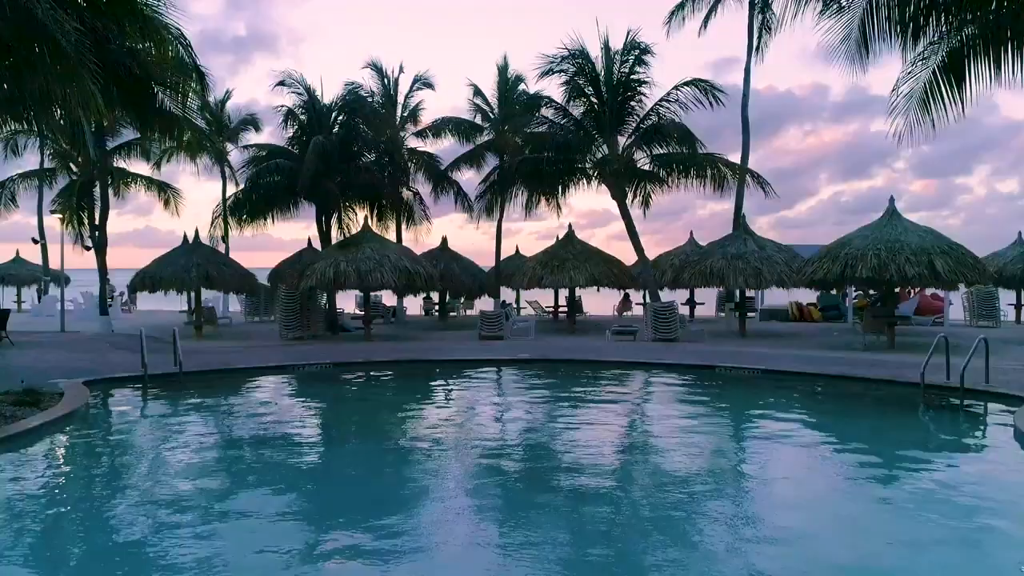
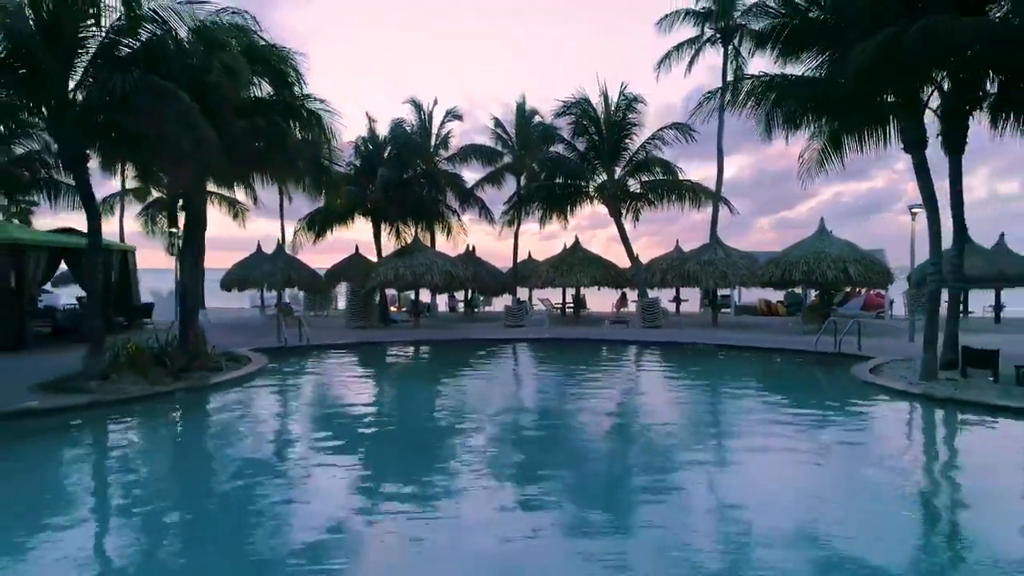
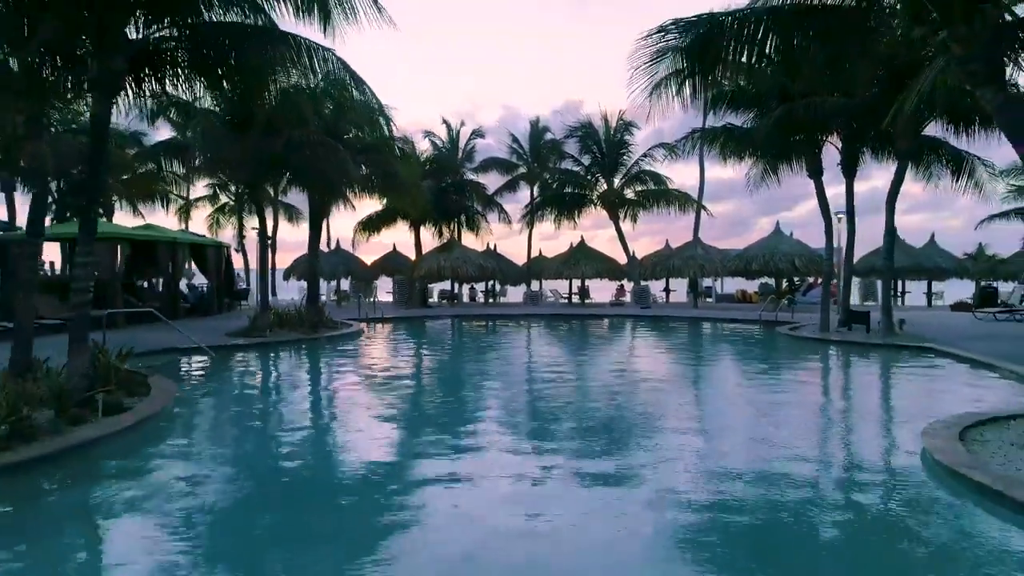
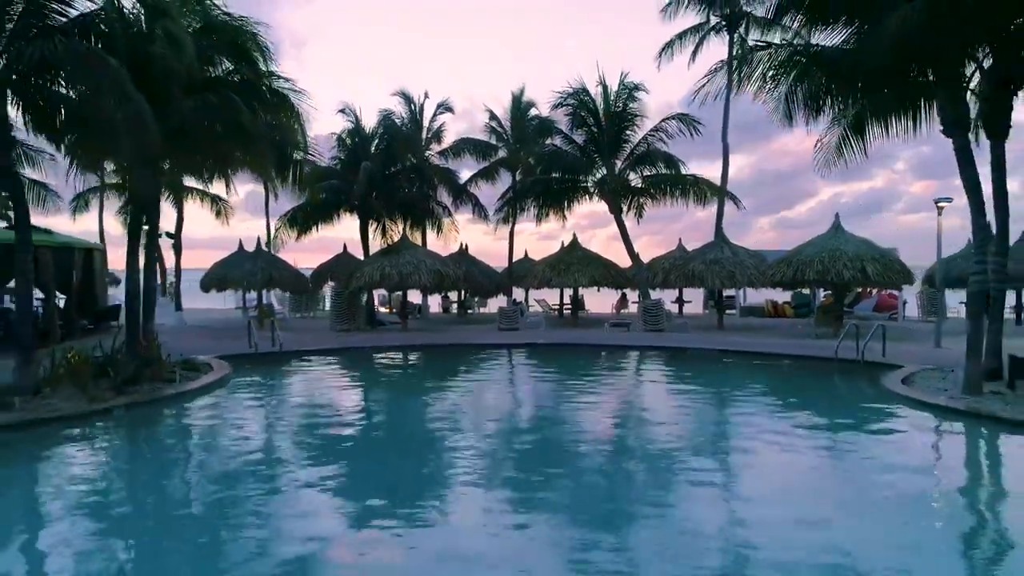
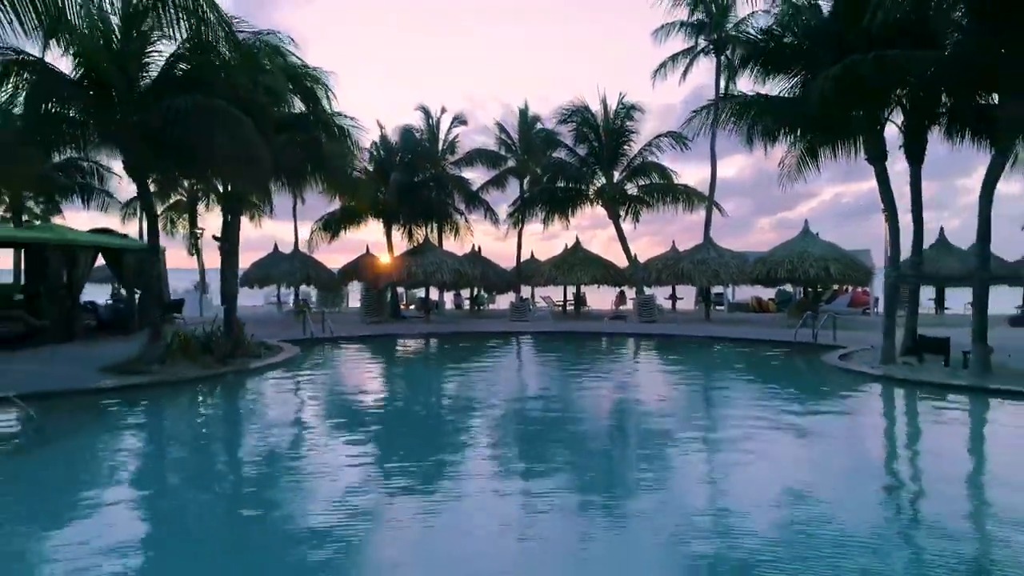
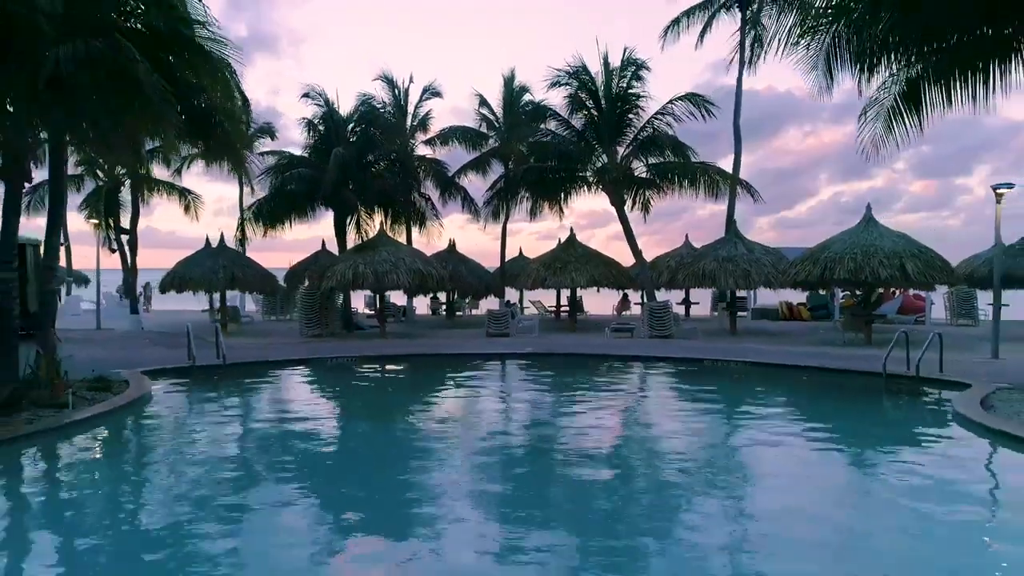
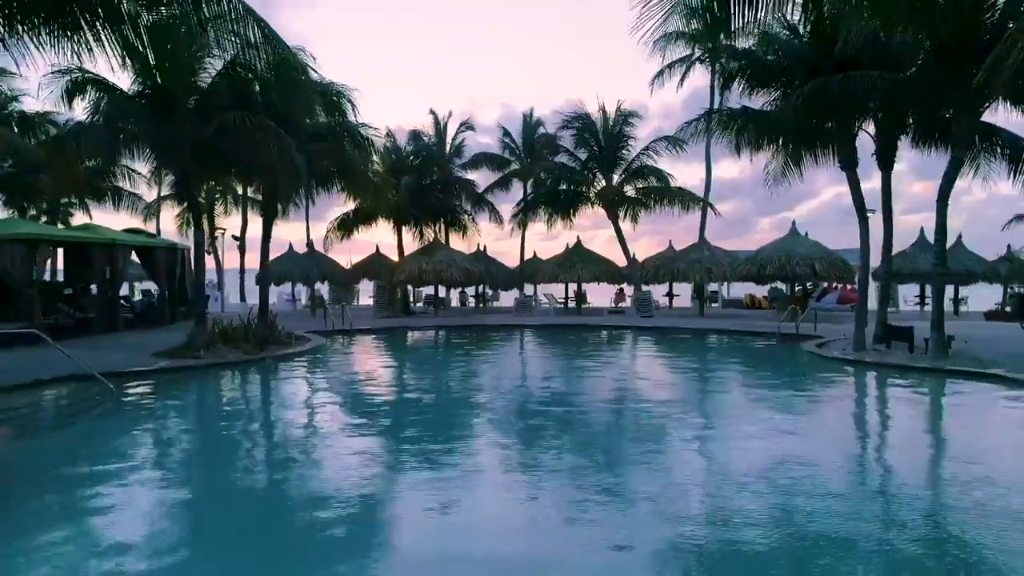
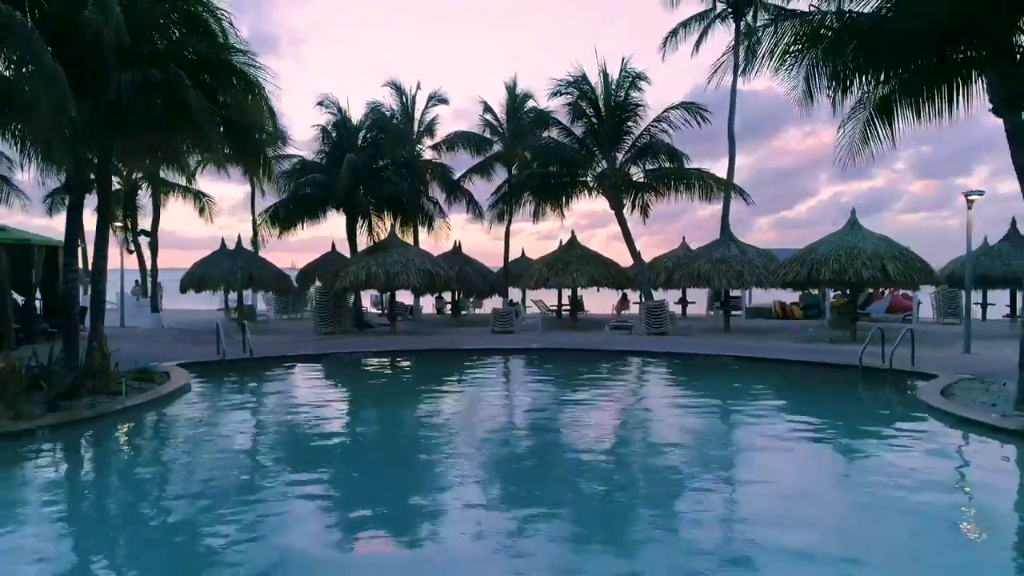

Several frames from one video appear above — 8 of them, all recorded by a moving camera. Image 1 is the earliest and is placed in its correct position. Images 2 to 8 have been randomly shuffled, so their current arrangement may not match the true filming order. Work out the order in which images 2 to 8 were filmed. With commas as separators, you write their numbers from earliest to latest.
6, 8, 4, 2, 5, 7, 3
